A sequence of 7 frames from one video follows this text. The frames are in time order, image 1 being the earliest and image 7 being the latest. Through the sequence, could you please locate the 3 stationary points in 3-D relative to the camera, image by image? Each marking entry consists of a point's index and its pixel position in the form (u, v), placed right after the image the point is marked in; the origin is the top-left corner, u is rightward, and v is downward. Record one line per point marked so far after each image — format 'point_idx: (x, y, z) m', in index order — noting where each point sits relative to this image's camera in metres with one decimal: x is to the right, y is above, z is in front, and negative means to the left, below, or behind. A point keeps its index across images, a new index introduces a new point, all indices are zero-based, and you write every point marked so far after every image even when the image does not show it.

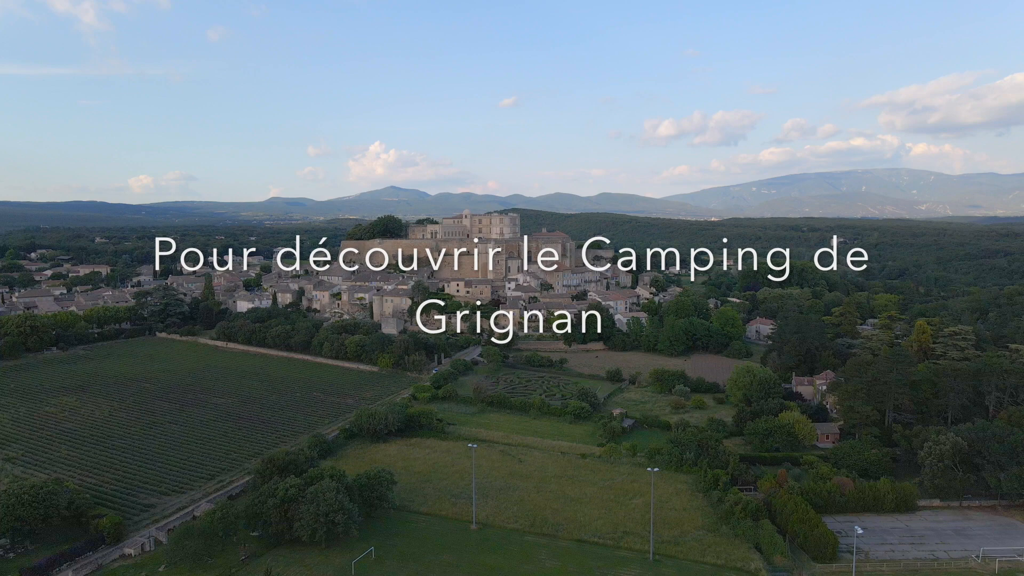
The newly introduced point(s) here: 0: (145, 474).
0: (-10.0, -5.0, +19.9) m
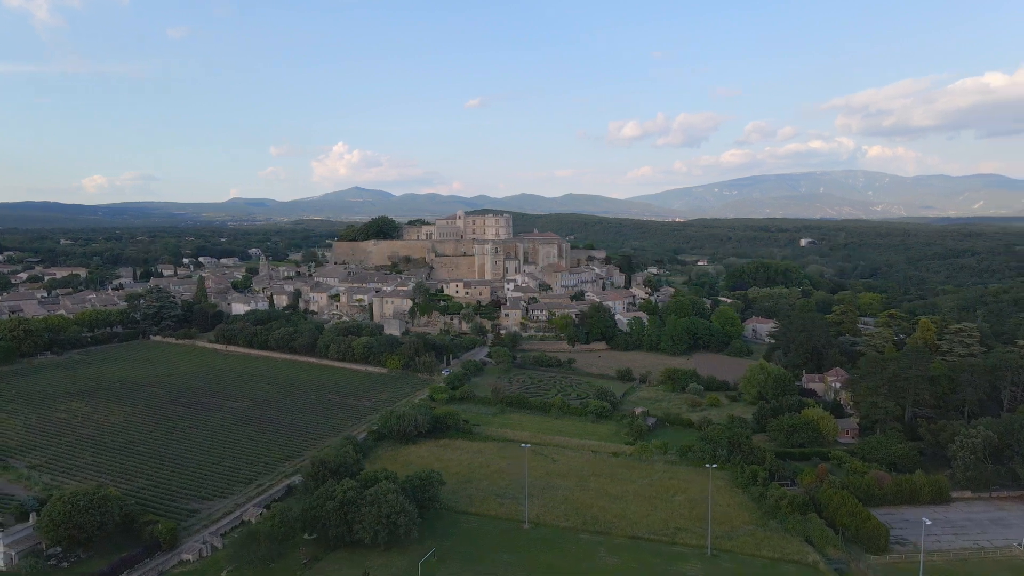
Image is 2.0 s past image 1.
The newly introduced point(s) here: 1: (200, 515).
0: (-8.9, -5.1, +19.6) m
1: (-7.3, -5.3, +17.1) m
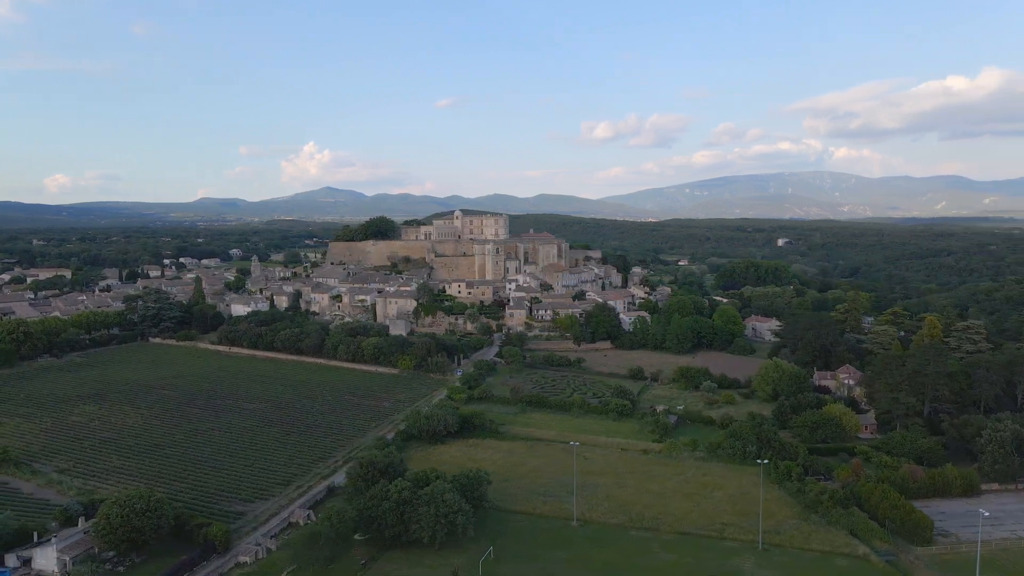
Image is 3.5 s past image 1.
0: (-7.9, -5.1, +19.4) m
1: (-6.2, -5.3, +17.0) m
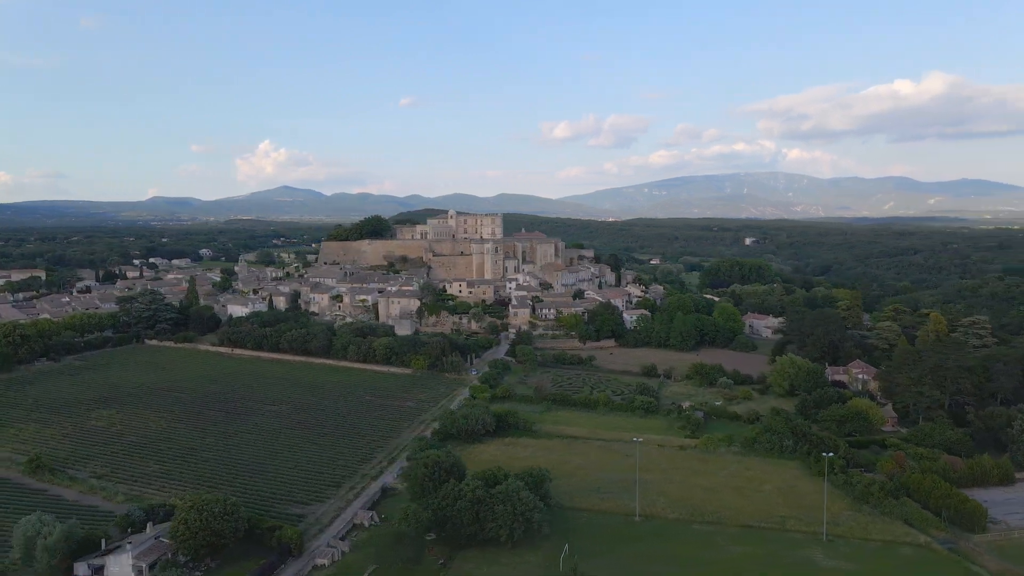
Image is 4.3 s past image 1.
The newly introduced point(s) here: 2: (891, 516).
0: (-6.5, -5.1, +19.1) m
1: (-4.7, -5.3, +16.7) m
2: (+9.0, -5.4, +17.2) m
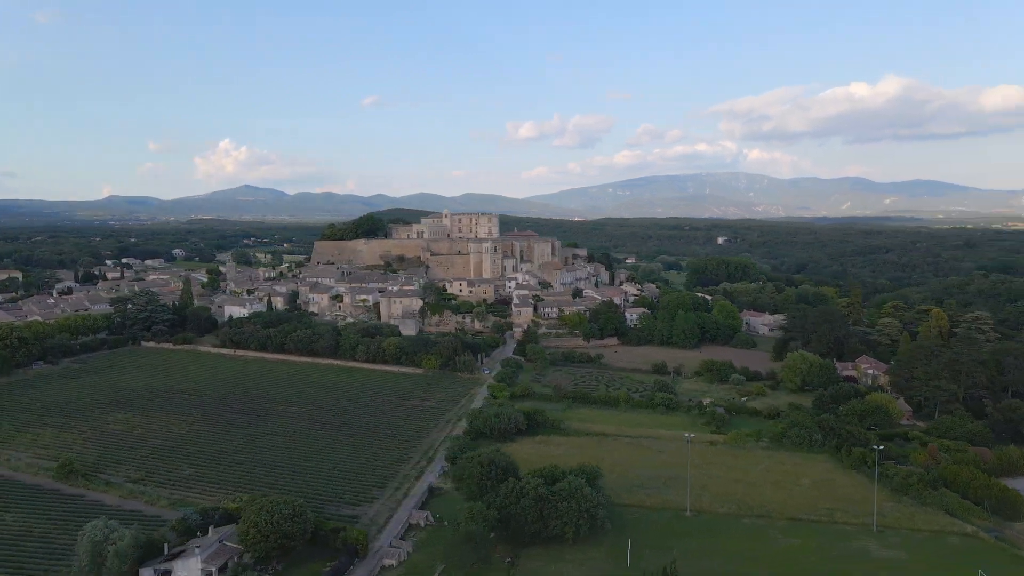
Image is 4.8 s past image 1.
0: (-5.3, -5.1, +18.8) m
1: (-3.4, -5.3, +16.6) m
2: (+10.3, -5.3, +17.7) m
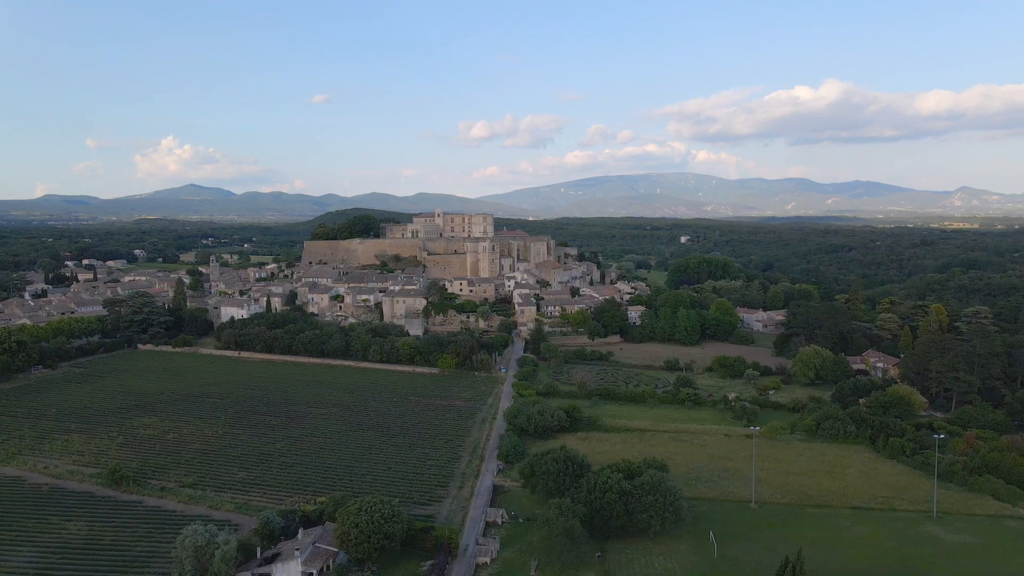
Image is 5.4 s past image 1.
0: (-3.7, -5.1, +18.7) m
1: (-1.6, -5.3, +16.5) m
2: (+11.9, -5.2, +18.4) m
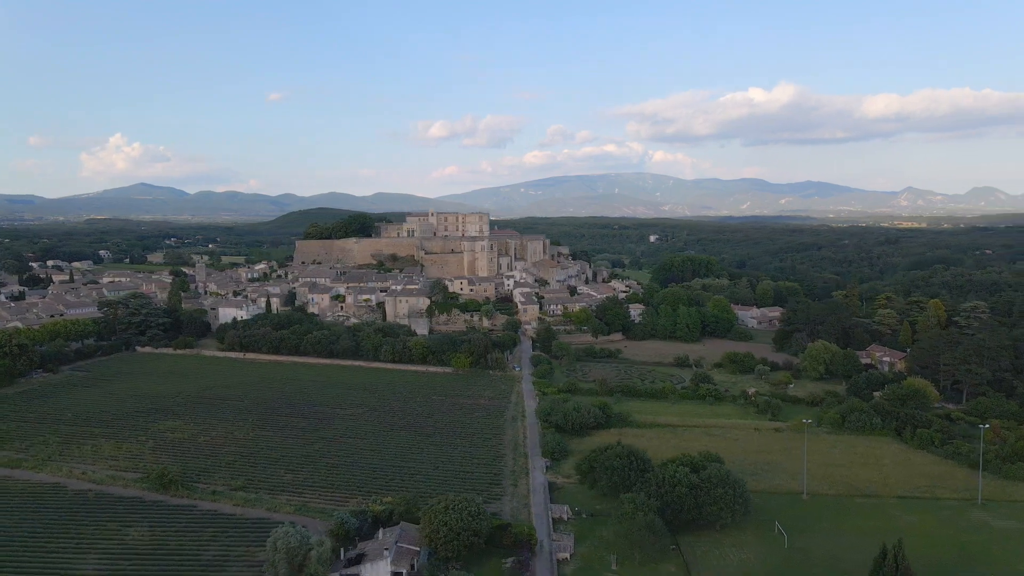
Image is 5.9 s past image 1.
0: (-2.3, -5.0, +18.6) m
1: (-0.1, -5.2, +16.6) m
2: (+13.3, -5.0, +19.2) m
